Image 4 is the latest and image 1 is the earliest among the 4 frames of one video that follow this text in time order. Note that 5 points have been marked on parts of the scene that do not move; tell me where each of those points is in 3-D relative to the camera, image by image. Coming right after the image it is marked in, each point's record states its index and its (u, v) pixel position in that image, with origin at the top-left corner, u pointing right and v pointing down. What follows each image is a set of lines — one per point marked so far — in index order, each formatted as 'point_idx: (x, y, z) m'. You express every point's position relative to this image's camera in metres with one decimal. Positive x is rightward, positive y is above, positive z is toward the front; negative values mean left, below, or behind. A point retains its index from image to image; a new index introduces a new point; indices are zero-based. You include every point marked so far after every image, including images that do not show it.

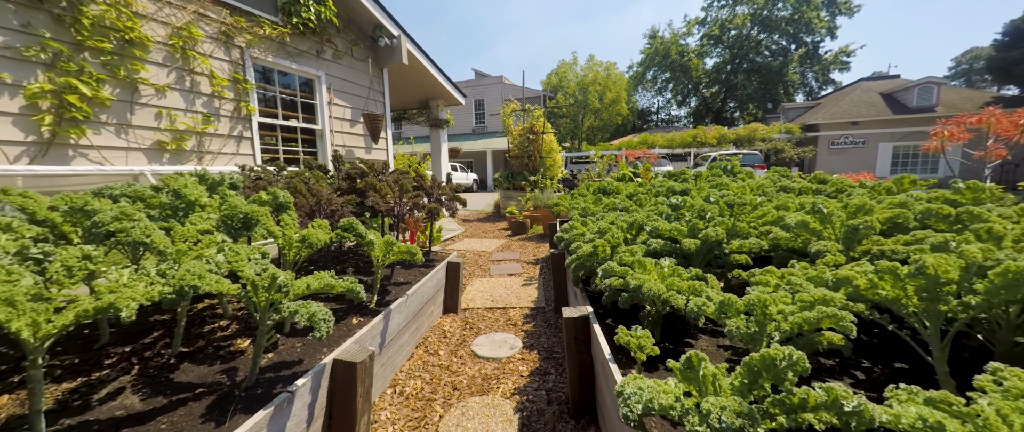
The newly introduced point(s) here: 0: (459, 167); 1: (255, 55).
0: (-2.9, +2.7, +18.8) m
1: (-3.2, +2.0, +4.2) m
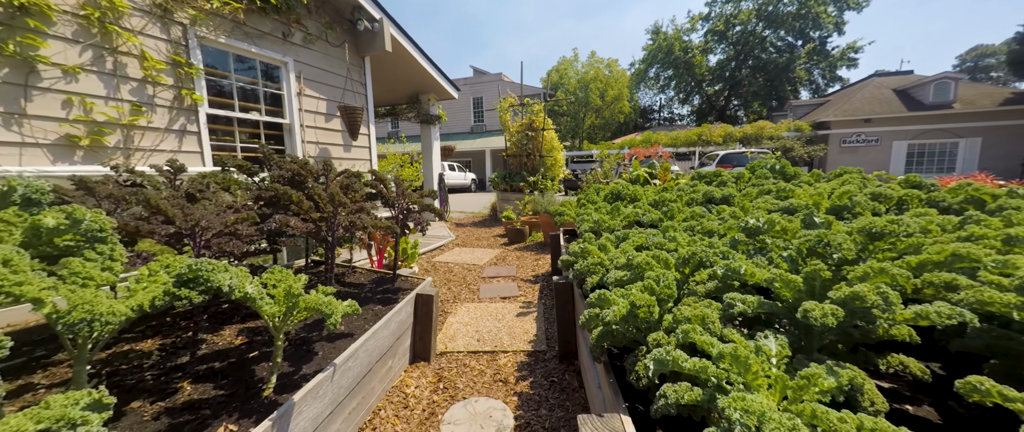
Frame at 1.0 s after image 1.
0: (-2.9, +2.6, +18.1) m
1: (-3.2, +1.9, +3.6) m
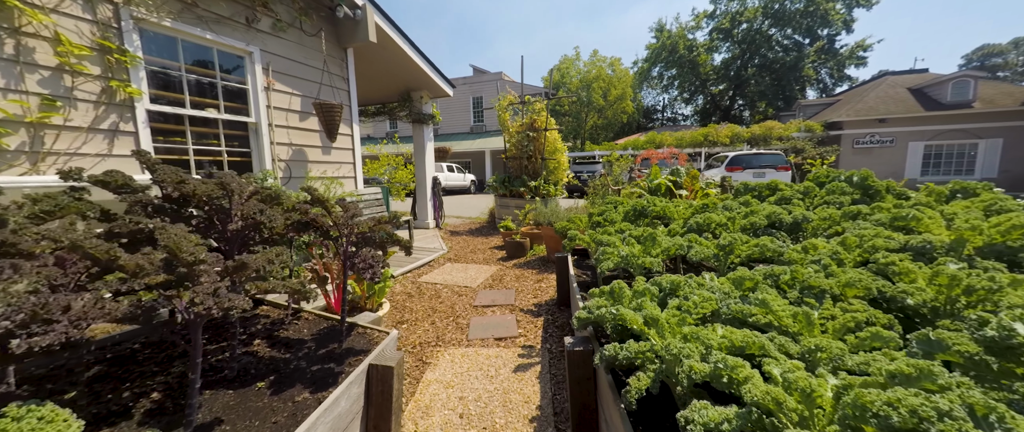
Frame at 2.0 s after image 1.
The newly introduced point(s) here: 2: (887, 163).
0: (-2.9, +2.5, +17.5) m
1: (-3.2, +1.7, +3.0) m
2: (+17.0, +2.4, +15.6) m
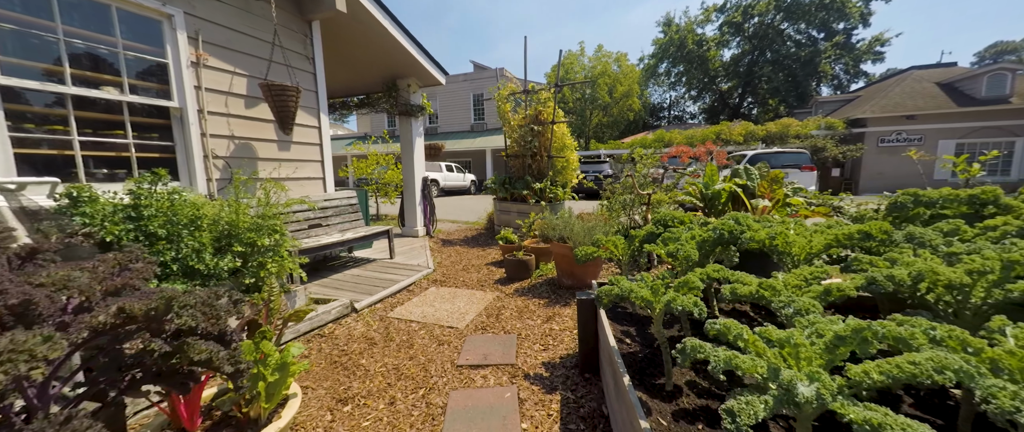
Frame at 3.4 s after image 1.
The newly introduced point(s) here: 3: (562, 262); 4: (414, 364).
0: (-2.8, +2.4, +16.6) m
1: (-3.2, +1.6, +2.1) m
2: (+17.1, +2.3, +14.6) m
3: (+0.5, -0.4, +3.3) m
4: (-0.6, -0.9, +2.1) m
